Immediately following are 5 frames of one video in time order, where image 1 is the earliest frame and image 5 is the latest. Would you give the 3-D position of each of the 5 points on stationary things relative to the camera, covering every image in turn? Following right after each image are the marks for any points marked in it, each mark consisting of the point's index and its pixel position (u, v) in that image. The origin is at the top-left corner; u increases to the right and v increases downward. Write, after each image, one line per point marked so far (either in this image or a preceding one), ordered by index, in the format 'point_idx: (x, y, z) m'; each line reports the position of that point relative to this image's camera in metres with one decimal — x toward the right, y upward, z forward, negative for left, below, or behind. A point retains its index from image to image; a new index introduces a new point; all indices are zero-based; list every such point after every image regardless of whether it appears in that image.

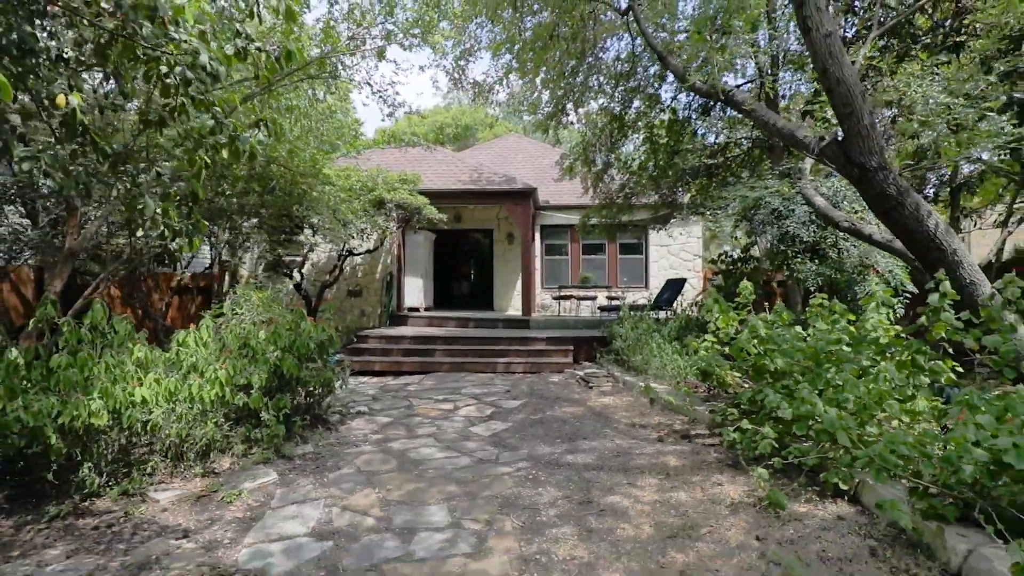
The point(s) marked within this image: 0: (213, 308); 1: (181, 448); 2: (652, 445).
0: (-2.1, -0.1, +4.7) m
1: (-1.8, -0.9, +3.6) m
2: (+0.8, -0.9, +3.8) m
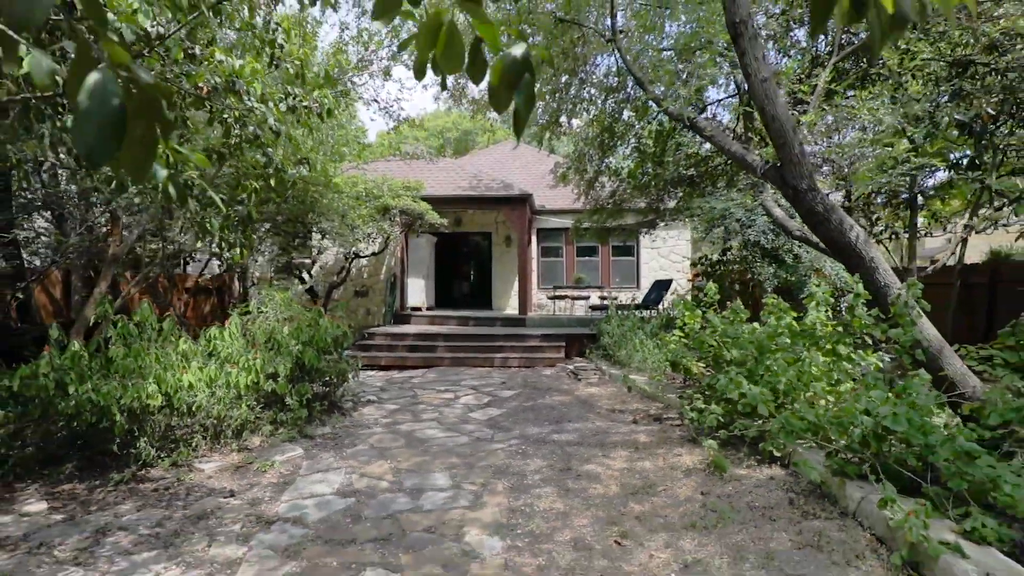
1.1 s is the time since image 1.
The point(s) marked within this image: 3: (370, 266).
0: (-2.1, -0.1, +5.3) m
1: (-1.8, -0.9, +4.1) m
2: (+0.7, -0.9, +4.3) m
3: (-2.2, +0.3, +10.2) m
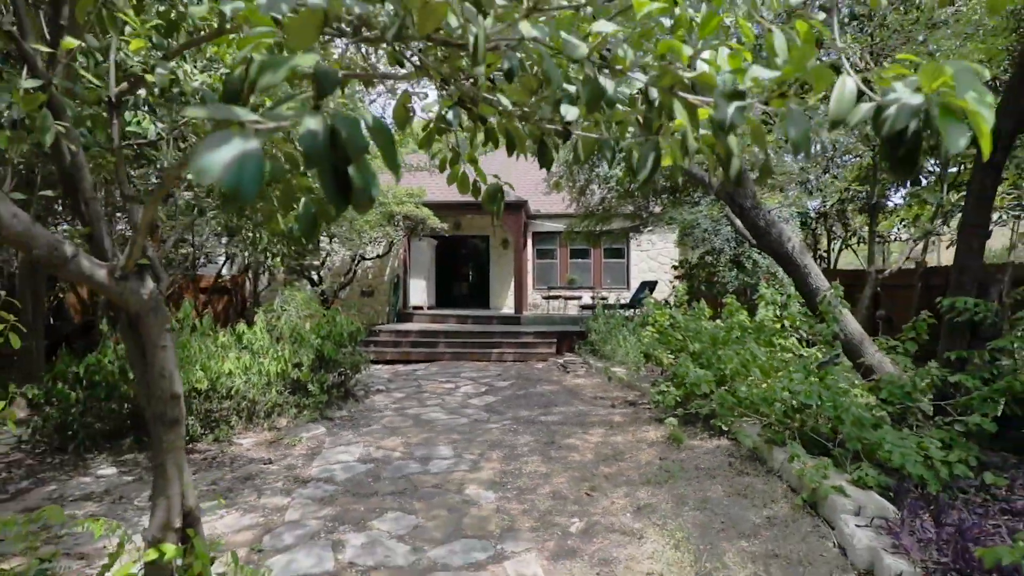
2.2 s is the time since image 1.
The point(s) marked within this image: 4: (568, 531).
0: (-2.2, -0.2, +5.9) m
1: (-1.9, -0.9, +4.8) m
2: (+0.7, -0.9, +5.0) m
3: (-2.2, +0.3, +10.9) m
4: (+0.2, -1.0, +2.9) m
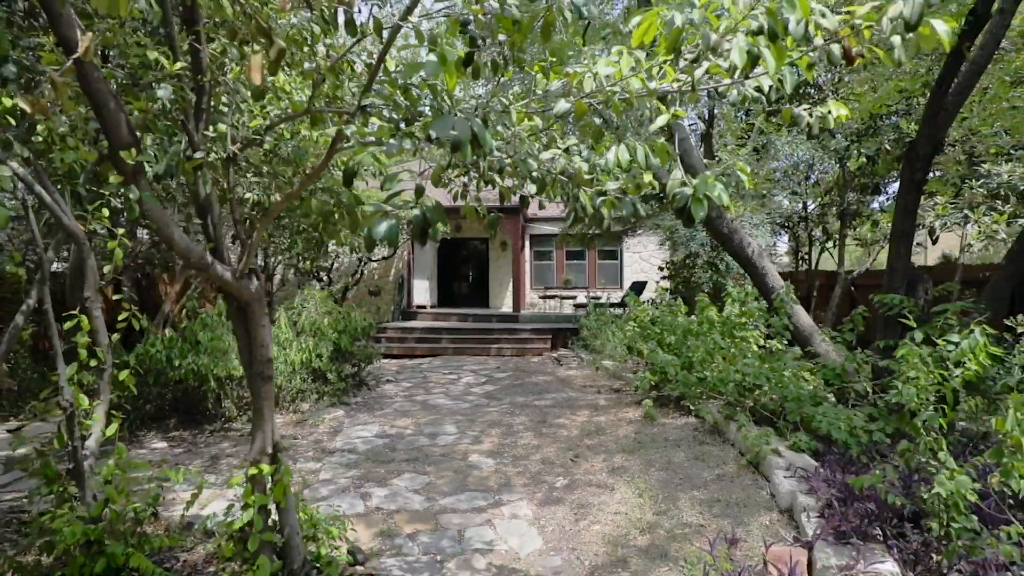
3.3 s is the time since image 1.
0: (-2.2, -0.1, +6.5) m
1: (-1.9, -0.9, +5.4) m
2: (+0.7, -0.9, +5.6) m
3: (-2.3, +0.3, +11.5) m
4: (+0.2, -1.0, +3.5) m
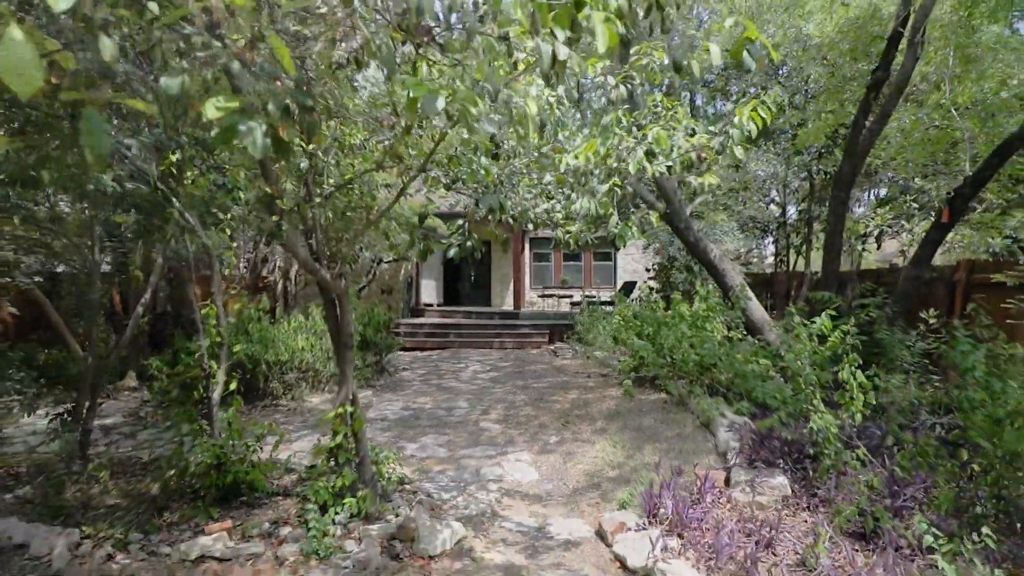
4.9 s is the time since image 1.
0: (-2.2, -0.1, +7.5) m
1: (-1.9, -0.8, +6.3) m
2: (+0.7, -0.9, +6.6) m
3: (-2.3, +0.3, +12.4) m
4: (+0.2, -1.0, +4.4) m
